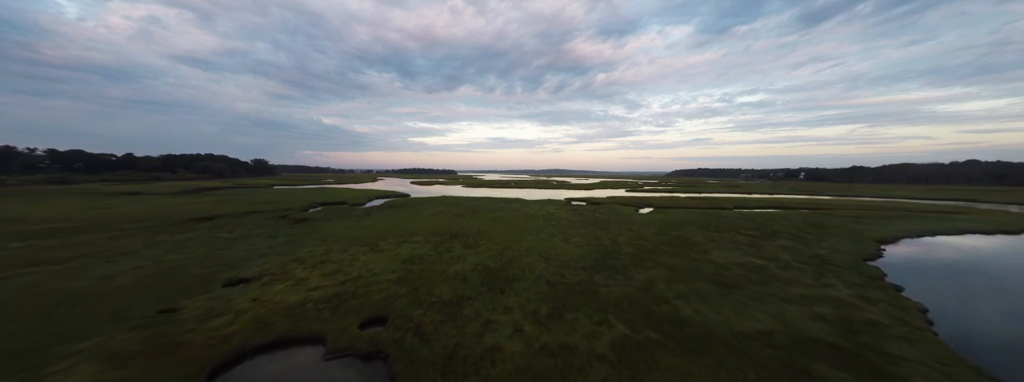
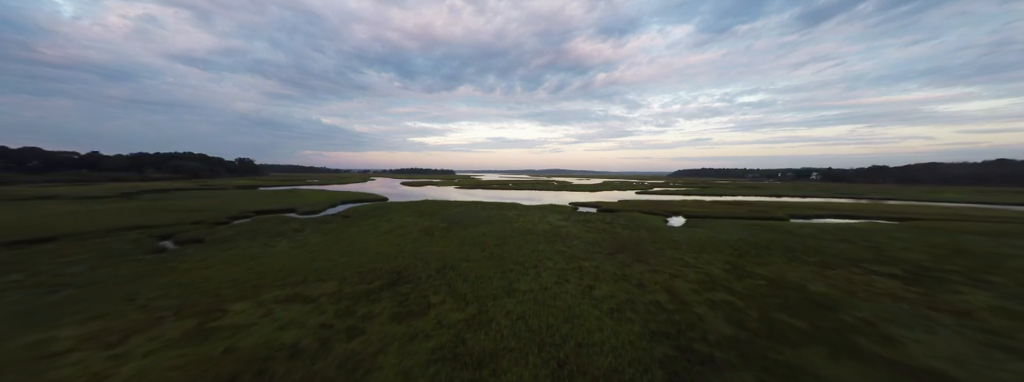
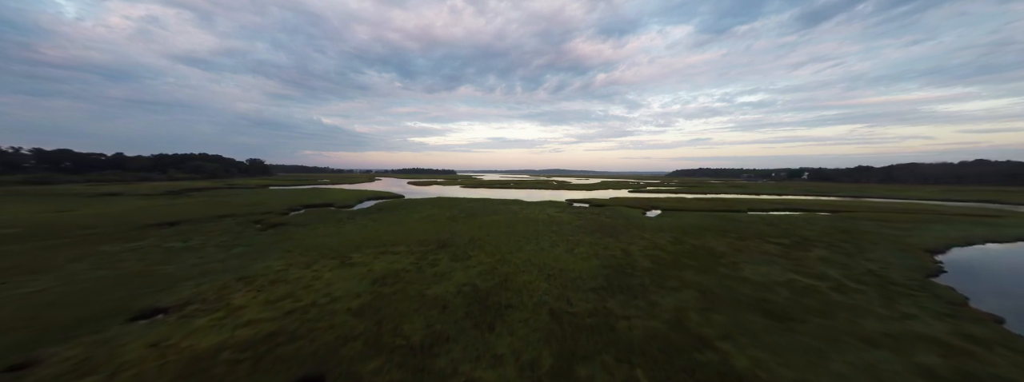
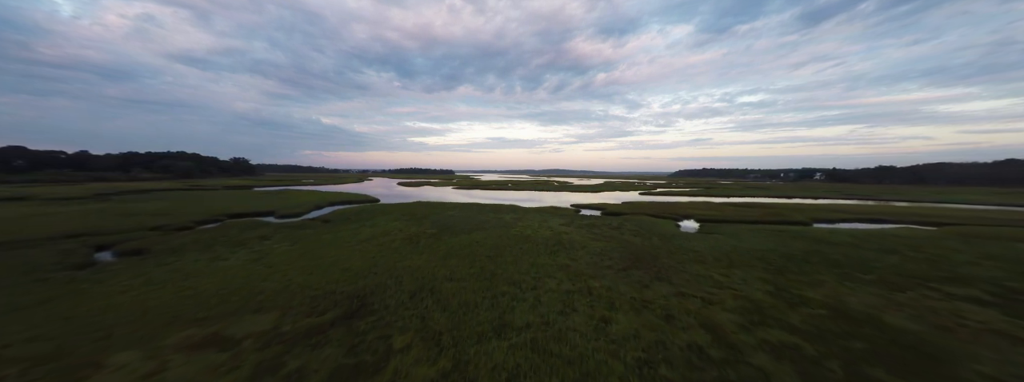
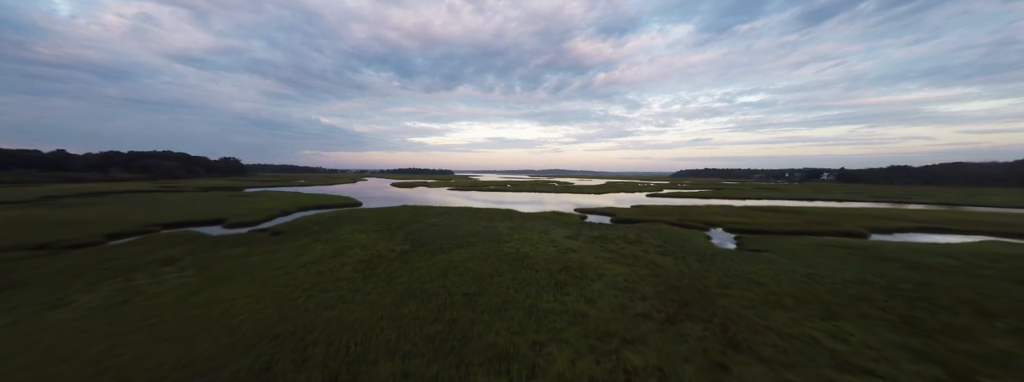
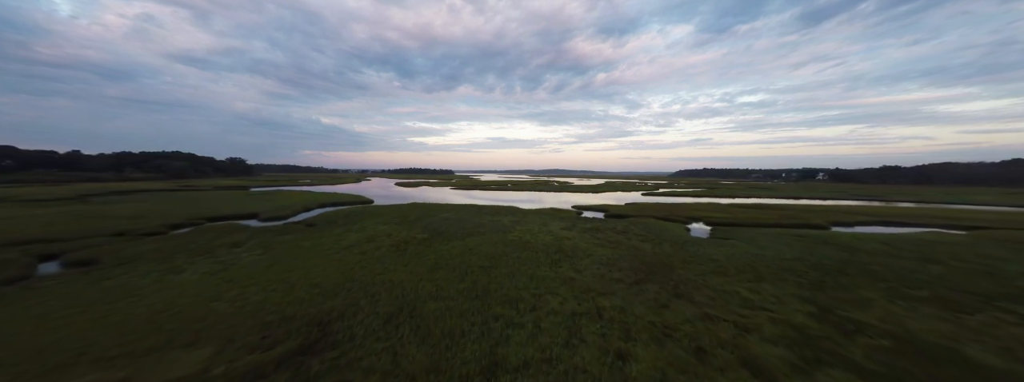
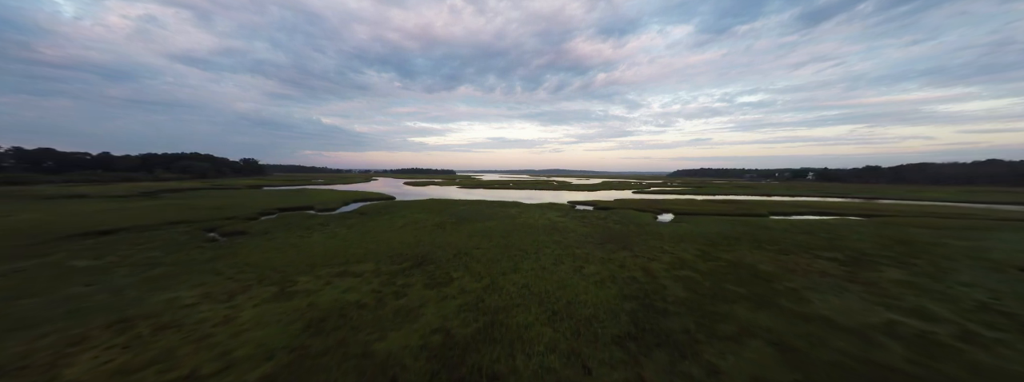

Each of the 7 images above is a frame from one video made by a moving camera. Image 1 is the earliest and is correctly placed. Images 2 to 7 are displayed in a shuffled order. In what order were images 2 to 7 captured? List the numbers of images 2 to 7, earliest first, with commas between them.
3, 7, 2, 4, 6, 5
